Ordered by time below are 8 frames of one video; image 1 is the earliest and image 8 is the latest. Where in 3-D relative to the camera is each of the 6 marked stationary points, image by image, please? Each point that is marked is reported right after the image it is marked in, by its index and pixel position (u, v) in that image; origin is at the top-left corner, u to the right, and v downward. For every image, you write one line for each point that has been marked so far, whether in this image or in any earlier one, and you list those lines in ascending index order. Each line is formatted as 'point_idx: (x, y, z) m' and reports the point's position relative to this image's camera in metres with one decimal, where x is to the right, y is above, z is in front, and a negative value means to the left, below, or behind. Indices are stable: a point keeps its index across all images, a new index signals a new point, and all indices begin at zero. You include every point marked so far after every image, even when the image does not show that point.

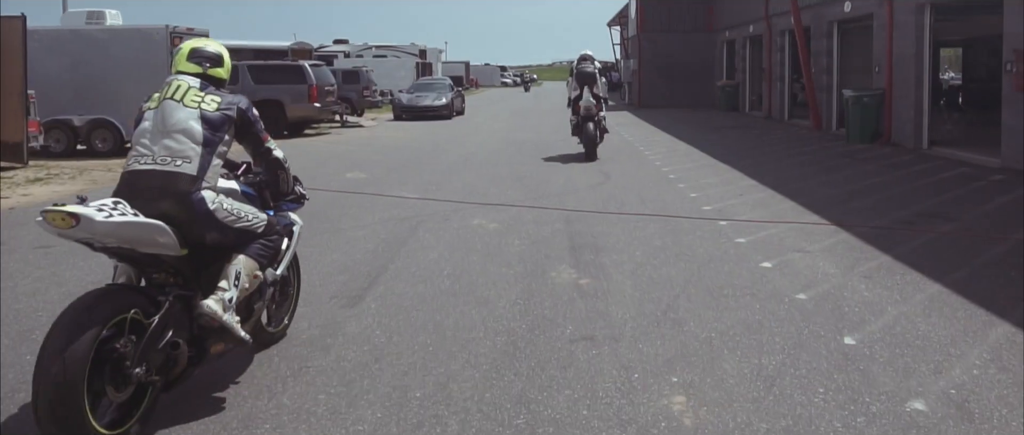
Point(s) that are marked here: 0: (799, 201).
0: (+3.3, +0.2, +12.1) m
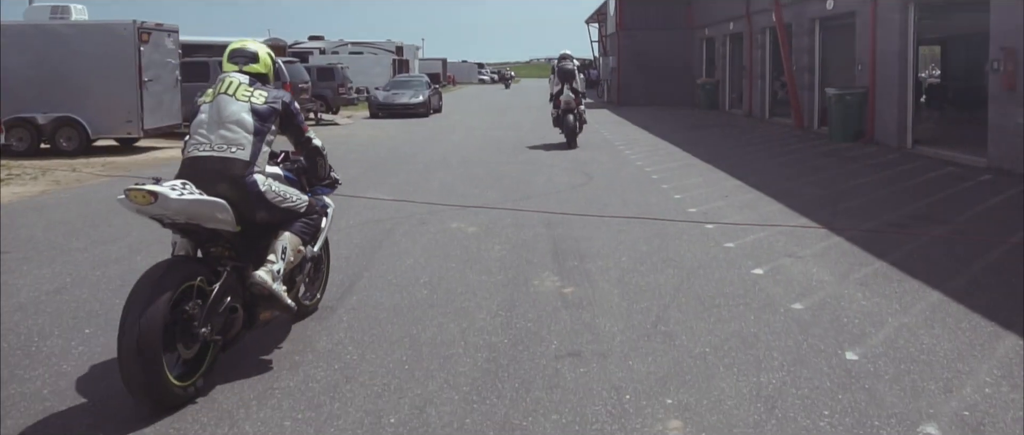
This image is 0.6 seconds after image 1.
0: (+3.1, +0.2, +11.8) m
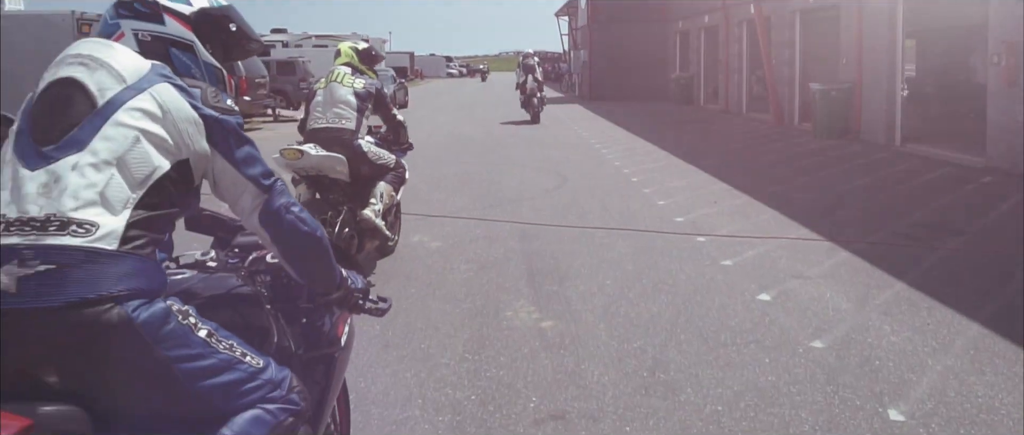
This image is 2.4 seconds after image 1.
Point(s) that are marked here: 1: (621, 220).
0: (+2.8, +0.1, +10.8) m
1: (+1.0, 0.0, +10.0) m
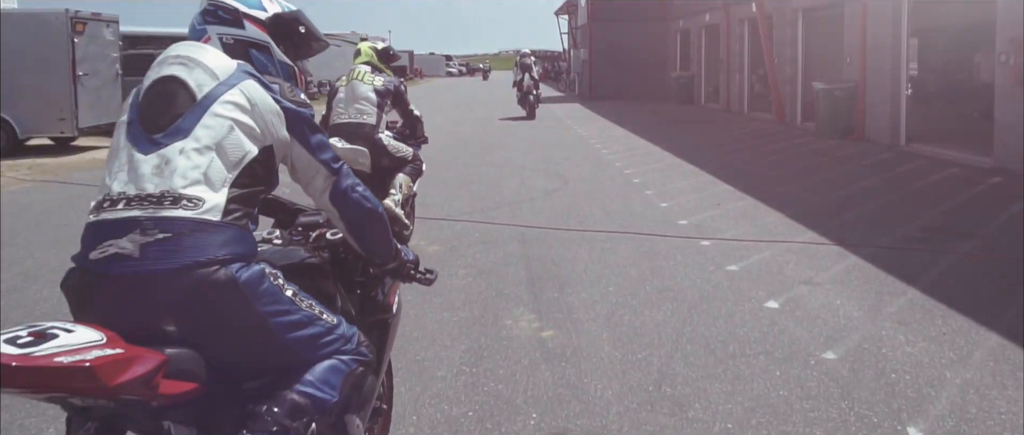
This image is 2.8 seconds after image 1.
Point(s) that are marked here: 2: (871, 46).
0: (+2.8, +0.1, +10.5) m
1: (+1.0, 0.0, +9.8) m
2: (+6.2, +3.0, +18.1) m
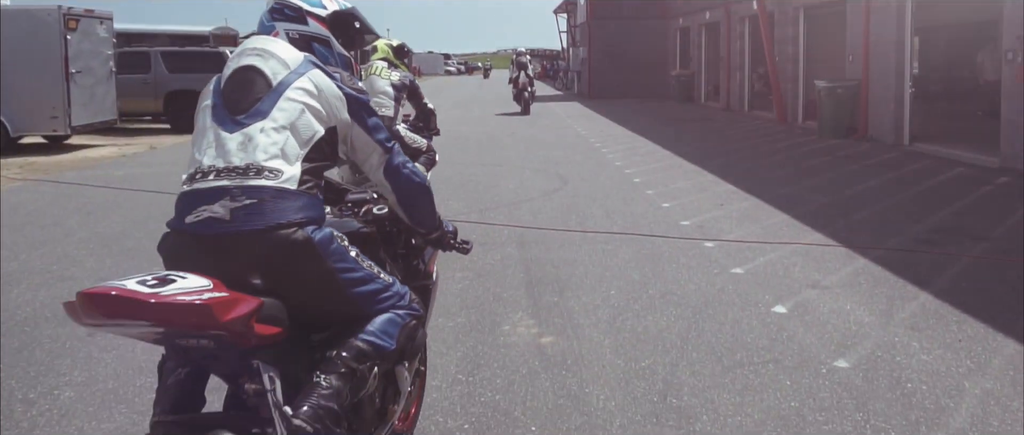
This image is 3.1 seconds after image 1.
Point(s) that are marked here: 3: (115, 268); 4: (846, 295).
0: (+2.7, +0.1, +10.3) m
1: (+1.0, -0.1, +9.5) m
2: (+6.2, +3.0, +17.8) m
3: (-3.0, -0.4, +7.8) m
4: (+2.1, -0.5, +6.7) m
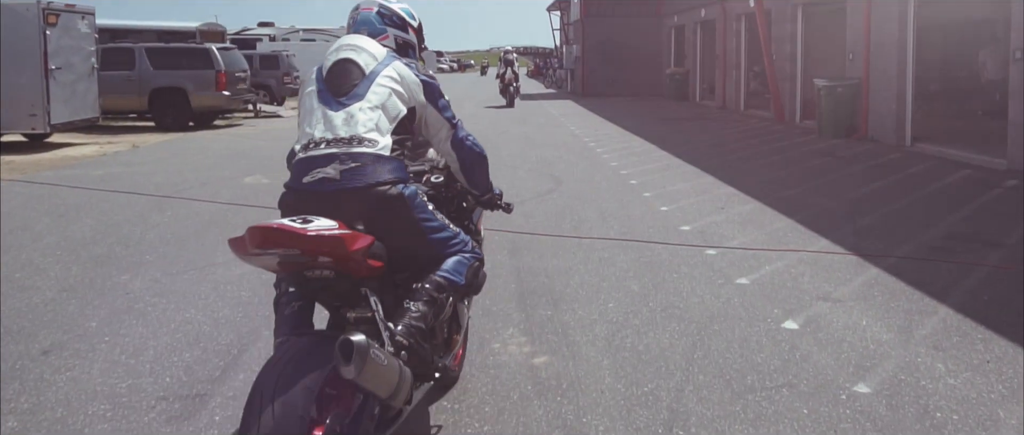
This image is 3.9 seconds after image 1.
0: (+2.7, 0.0, +9.9) m
1: (+0.9, -0.1, +9.1) m
2: (+6.0, +2.9, +17.4) m
3: (-3.0, -0.4, +7.4) m
4: (+2.1, -0.5, +6.2) m
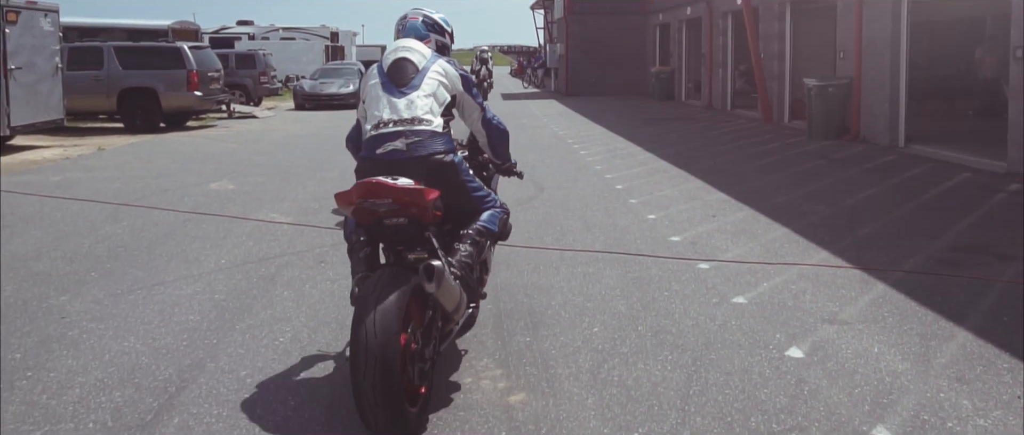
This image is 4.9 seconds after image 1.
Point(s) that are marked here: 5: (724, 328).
0: (+2.5, -0.1, +9.3) m
1: (+0.8, -0.2, +8.5) m
2: (+5.7, +2.9, +16.9) m
3: (-3.2, -0.5, +6.7) m
4: (+1.9, -0.6, +5.7) m
5: (+1.2, -0.6, +5.8) m
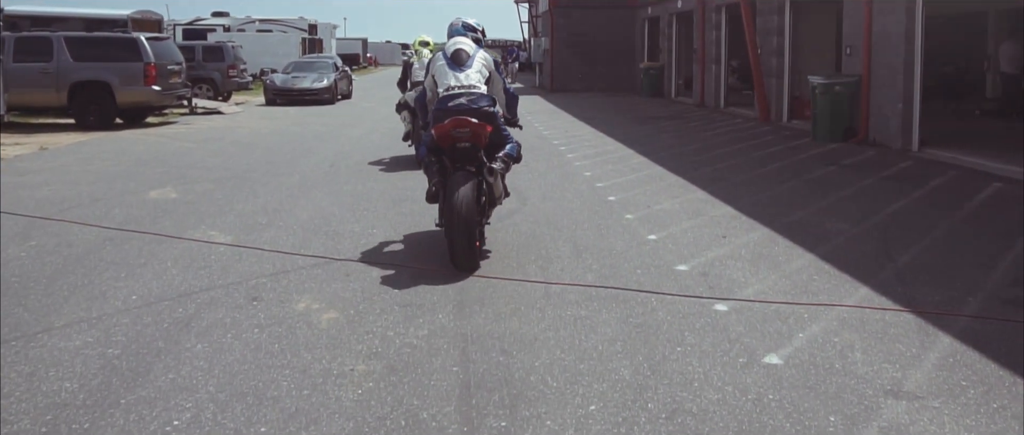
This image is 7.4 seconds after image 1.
0: (+2.3, -0.2, +8.0) m
1: (+0.6, -0.3, +7.1) m
2: (+5.5, +2.7, +15.6) m
3: (-3.3, -0.7, +5.3) m
4: (+1.8, -0.8, +4.3) m
5: (+1.1, -0.8, +4.4) m
